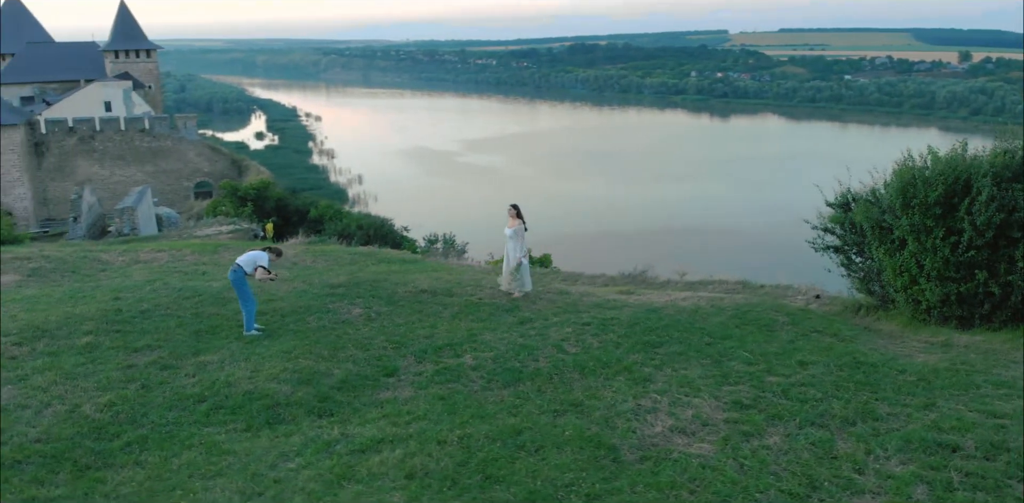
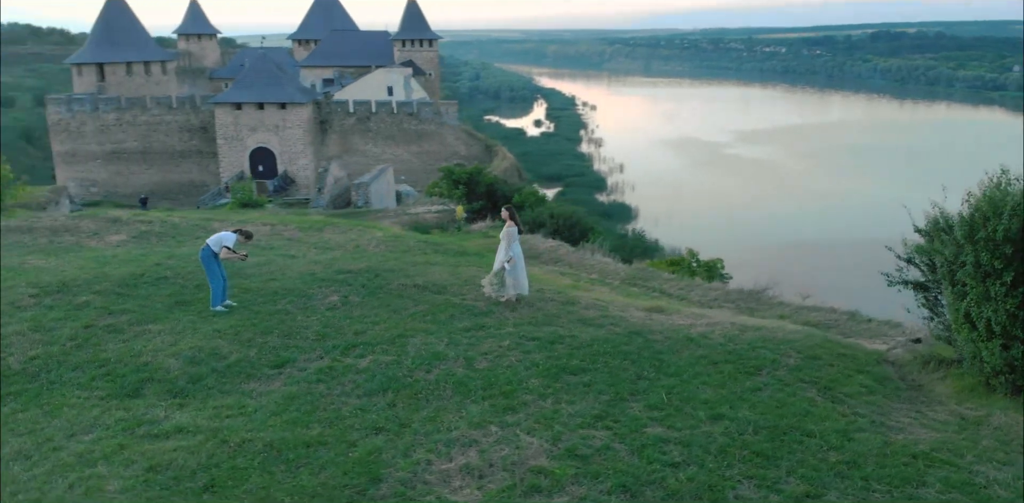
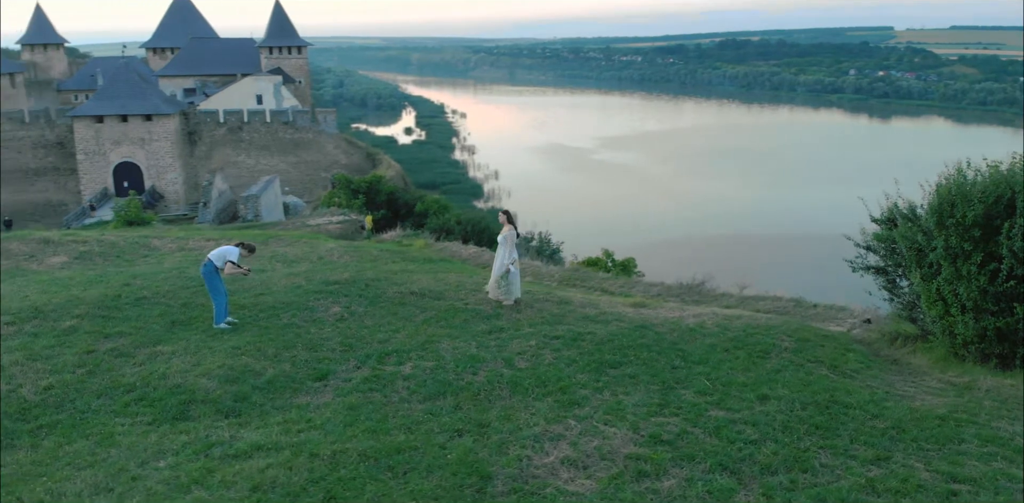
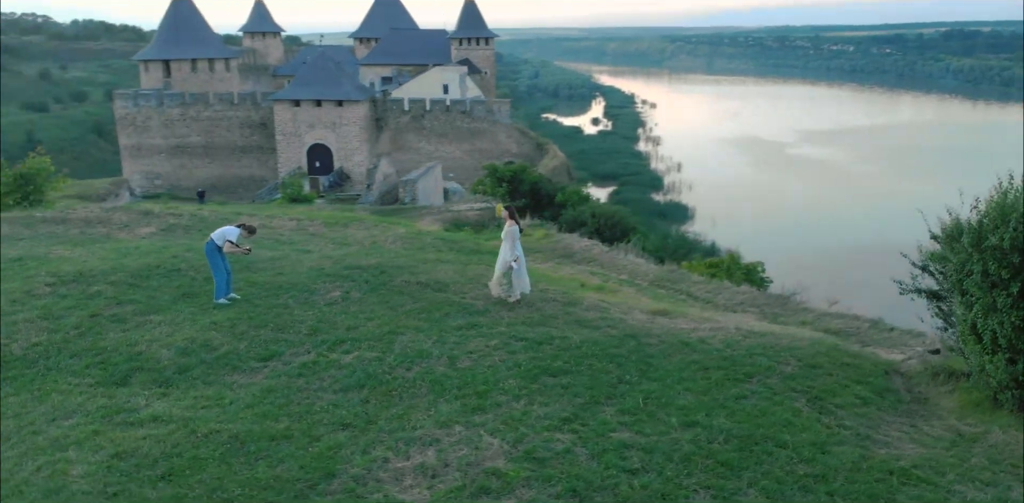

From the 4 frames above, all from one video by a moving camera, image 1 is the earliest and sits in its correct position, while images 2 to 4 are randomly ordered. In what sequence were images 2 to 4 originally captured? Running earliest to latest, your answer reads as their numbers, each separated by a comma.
3, 2, 4
